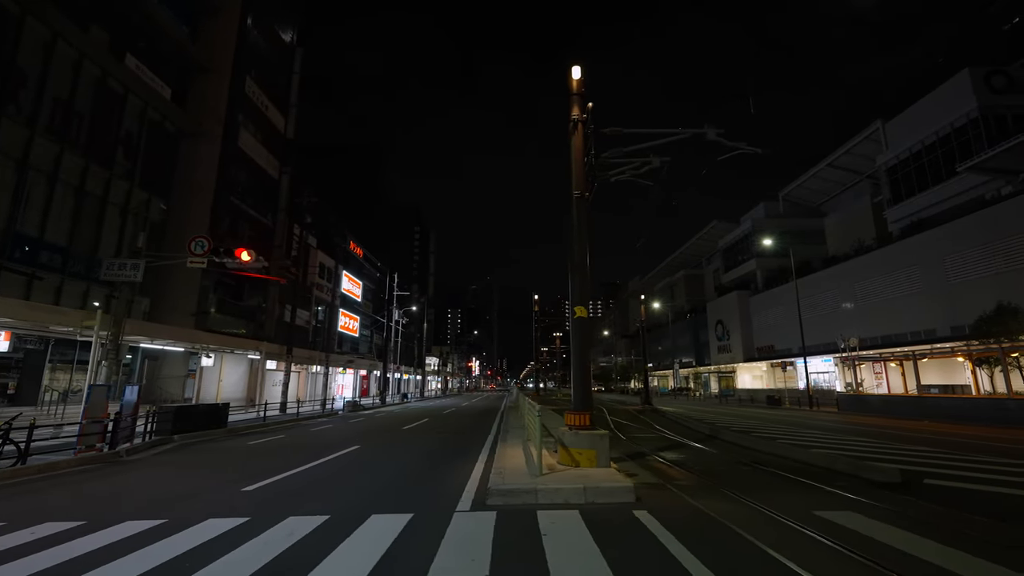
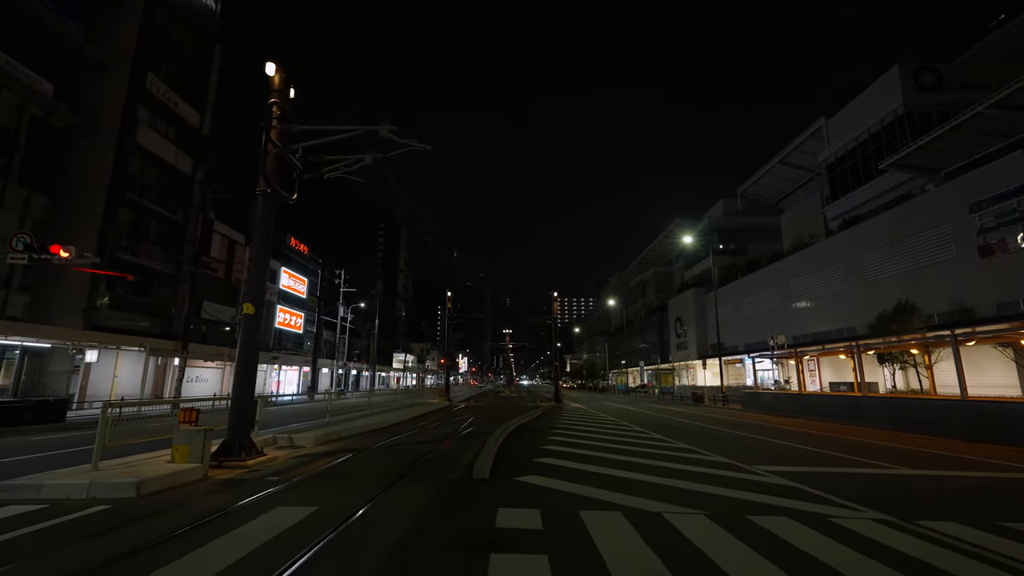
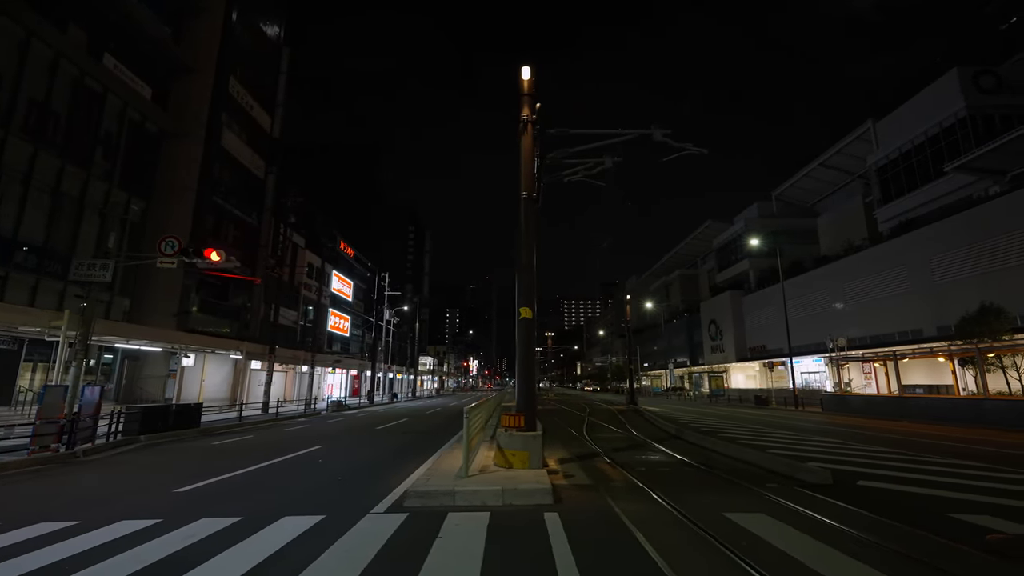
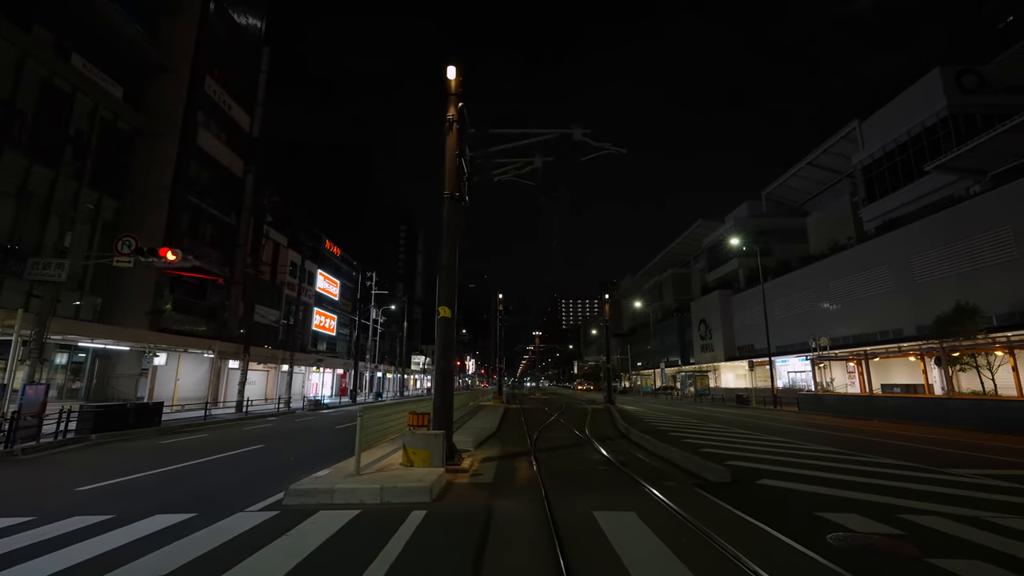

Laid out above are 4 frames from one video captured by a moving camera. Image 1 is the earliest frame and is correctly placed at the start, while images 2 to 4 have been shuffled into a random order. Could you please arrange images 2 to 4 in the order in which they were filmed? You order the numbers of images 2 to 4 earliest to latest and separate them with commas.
3, 4, 2
